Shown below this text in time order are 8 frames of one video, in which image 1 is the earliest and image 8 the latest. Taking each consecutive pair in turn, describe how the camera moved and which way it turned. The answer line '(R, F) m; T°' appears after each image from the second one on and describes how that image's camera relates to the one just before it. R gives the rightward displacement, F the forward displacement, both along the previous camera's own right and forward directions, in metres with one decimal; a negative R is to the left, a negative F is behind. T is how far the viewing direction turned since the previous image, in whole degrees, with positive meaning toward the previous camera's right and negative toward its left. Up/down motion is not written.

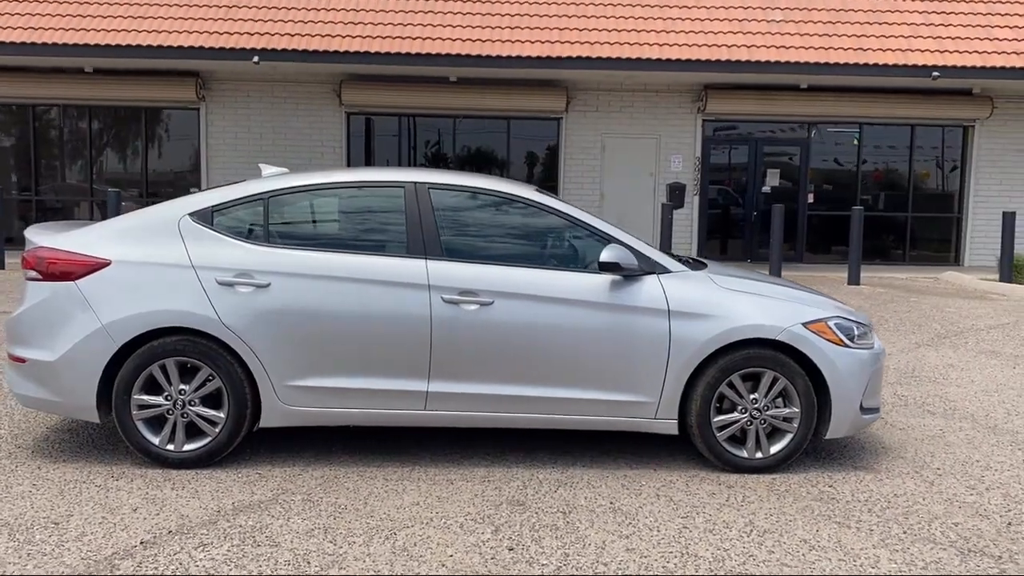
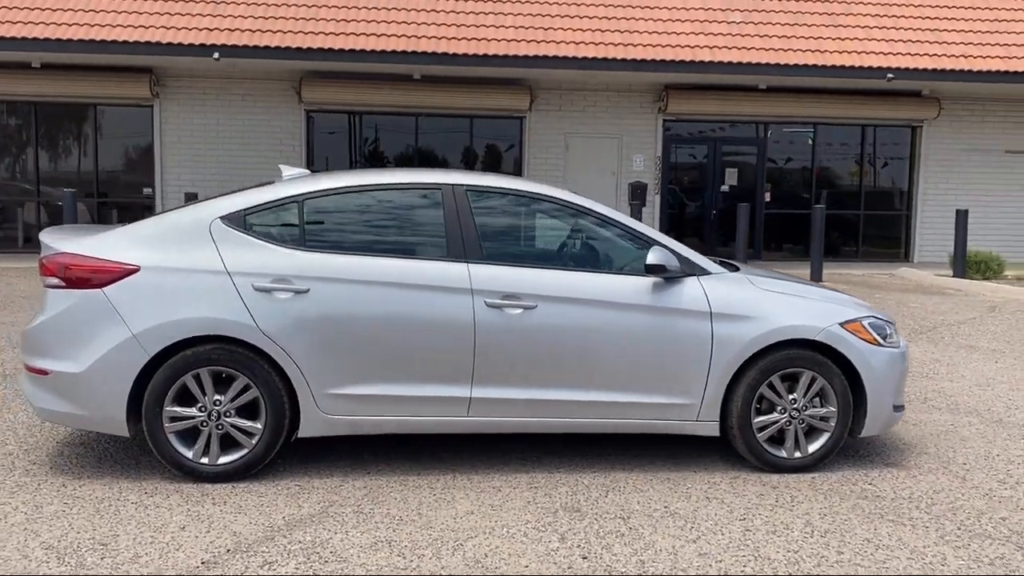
(-0.6, +0.1) m; +4°
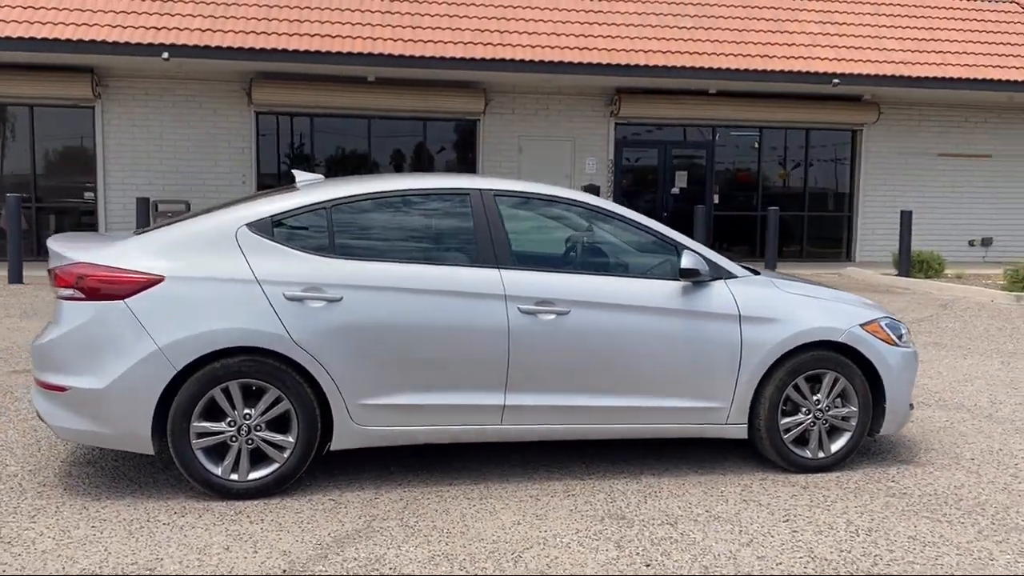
(-0.5, +0.1) m; +5°
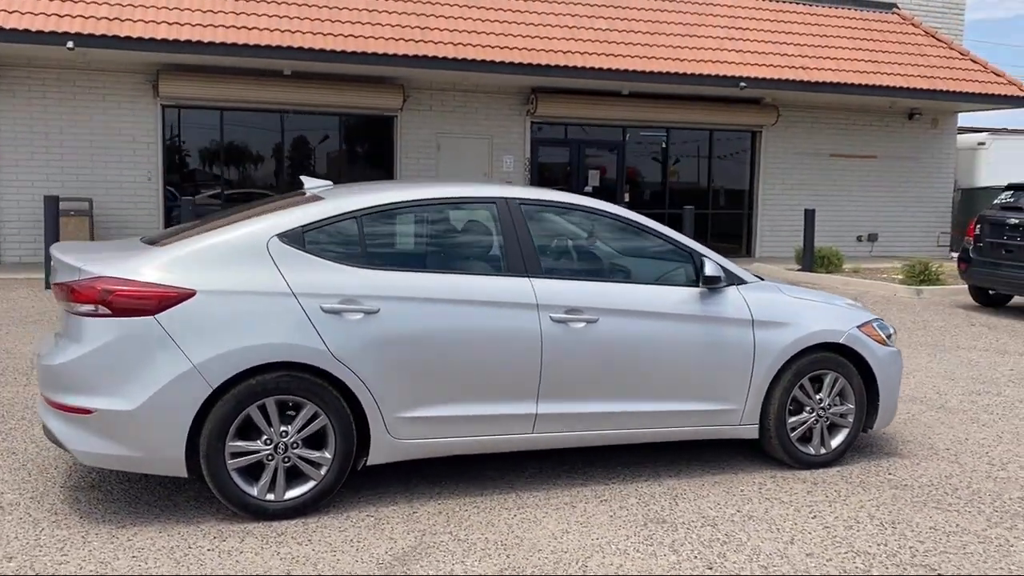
(-0.8, 0.0) m; +8°
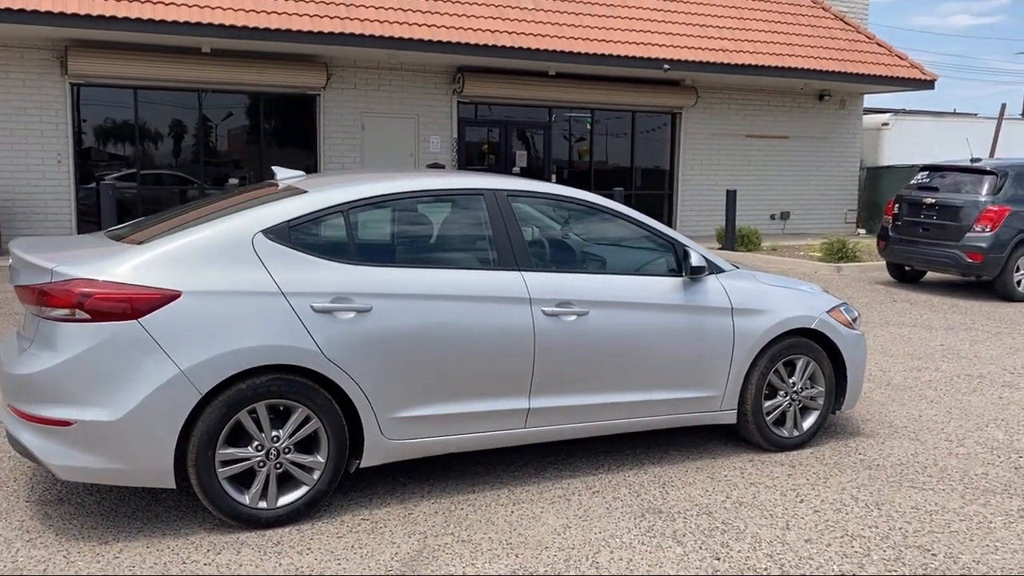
(-0.4, +0.1) m; +6°
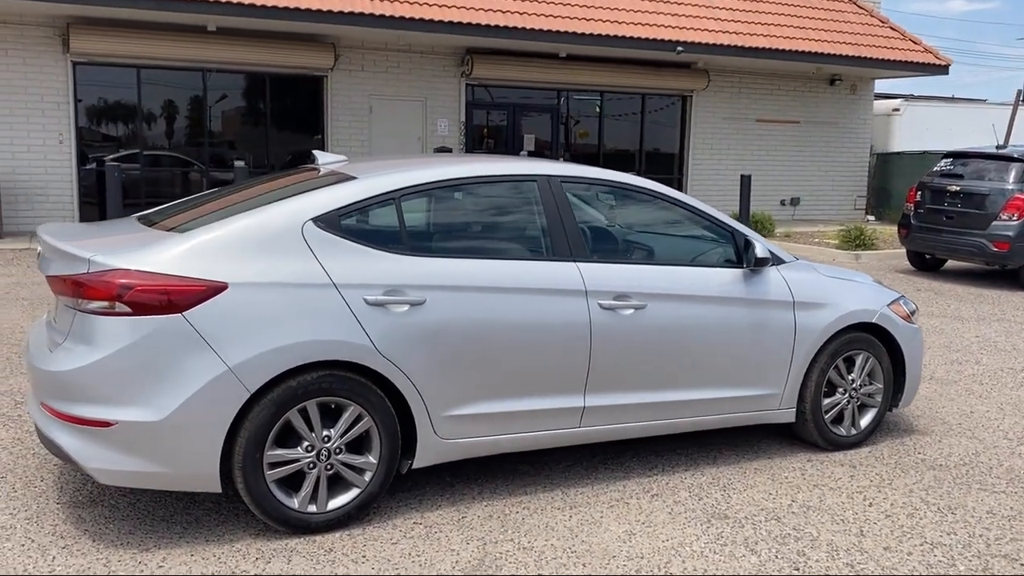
(-0.3, +0.2) m; 0°
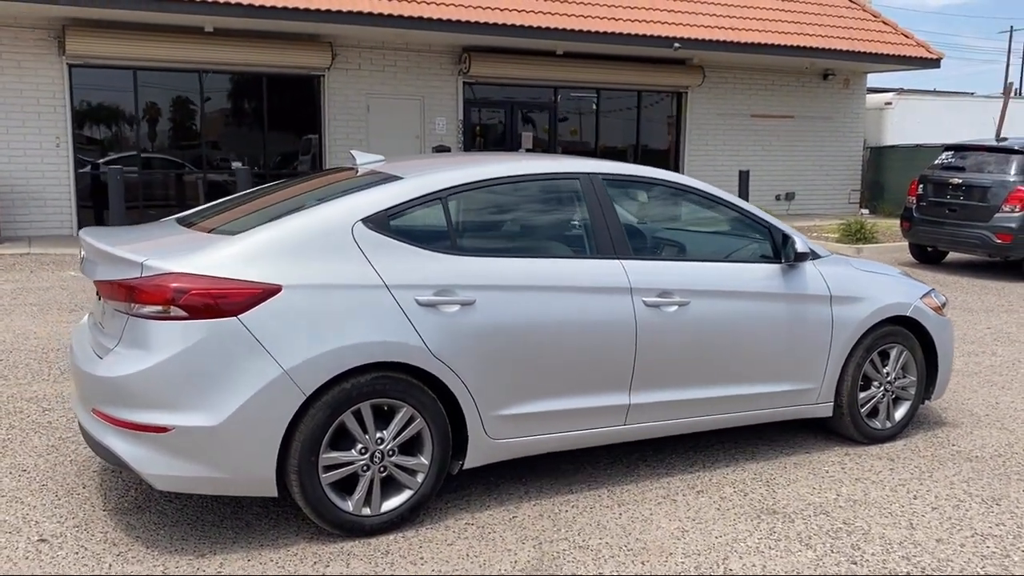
(-0.3, 0.0) m; +1°
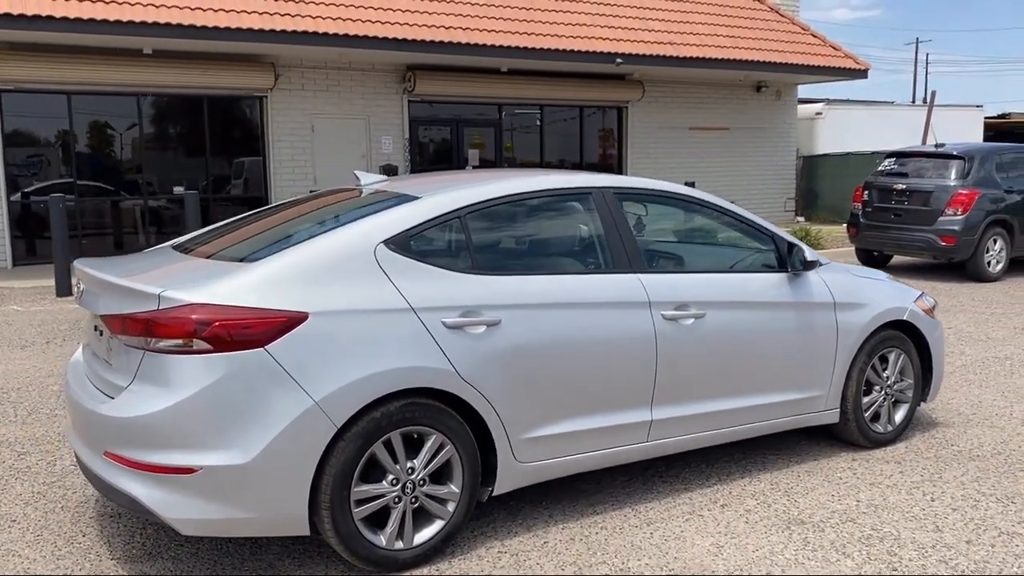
(-0.4, +0.1) m; +4°
